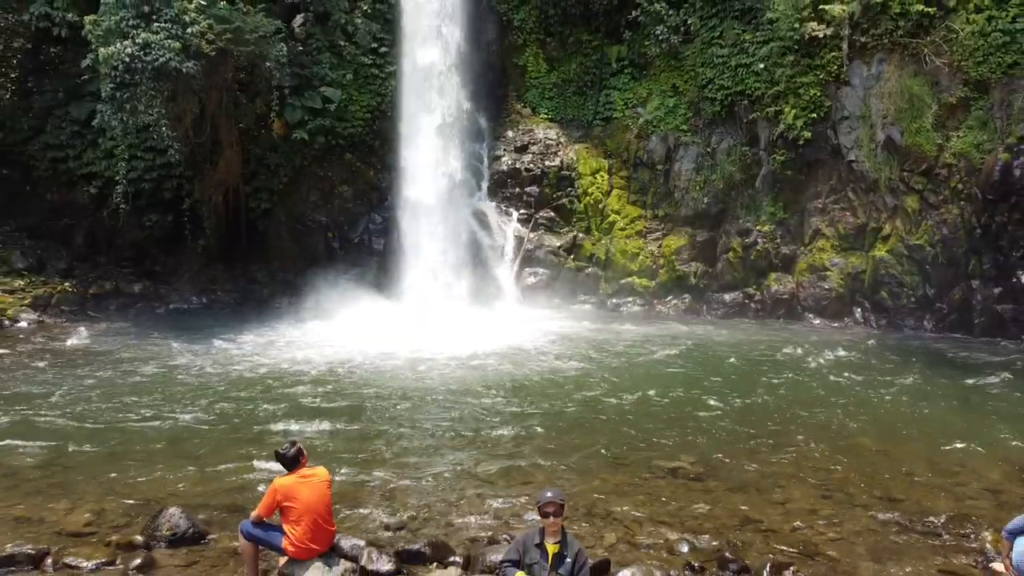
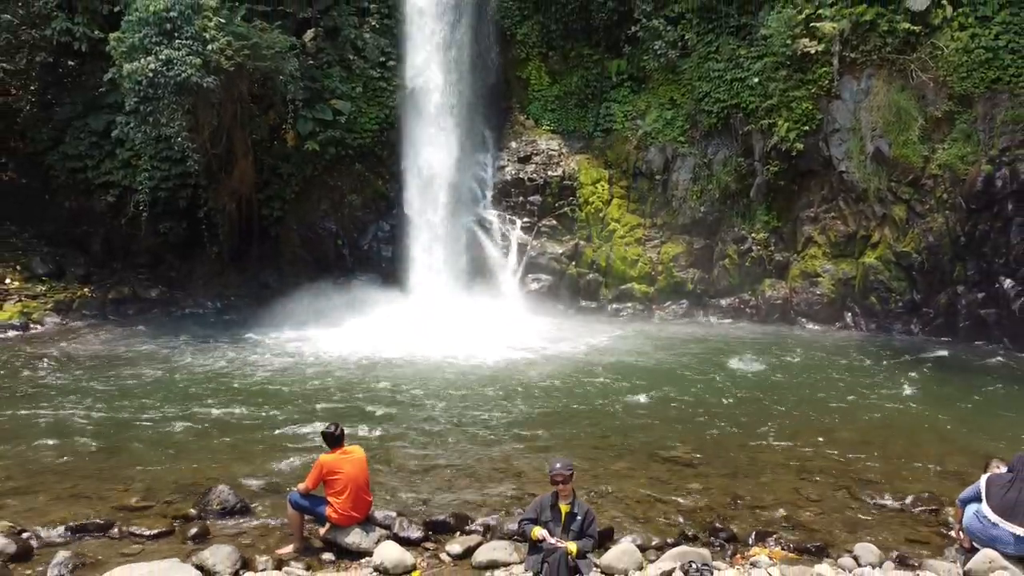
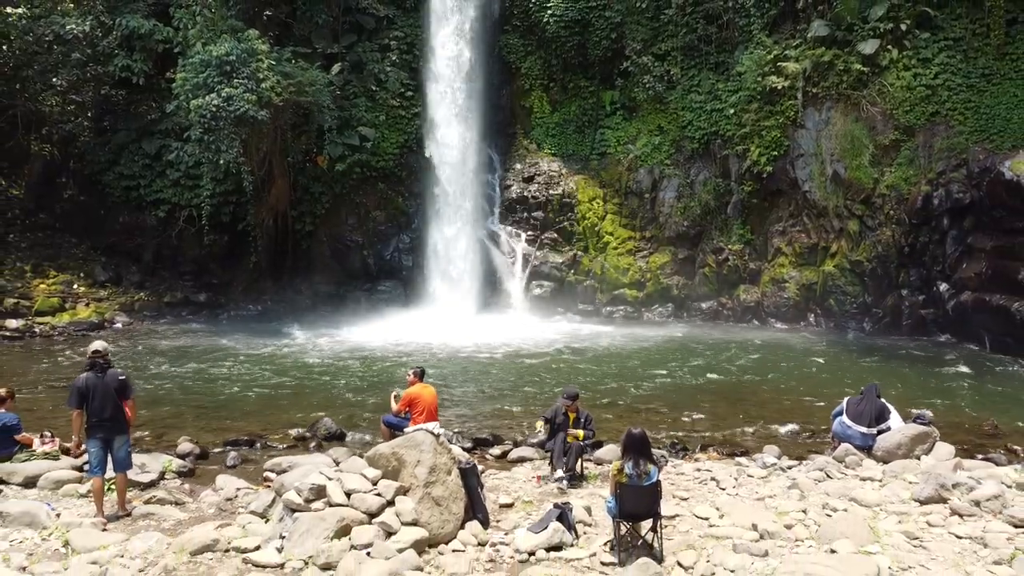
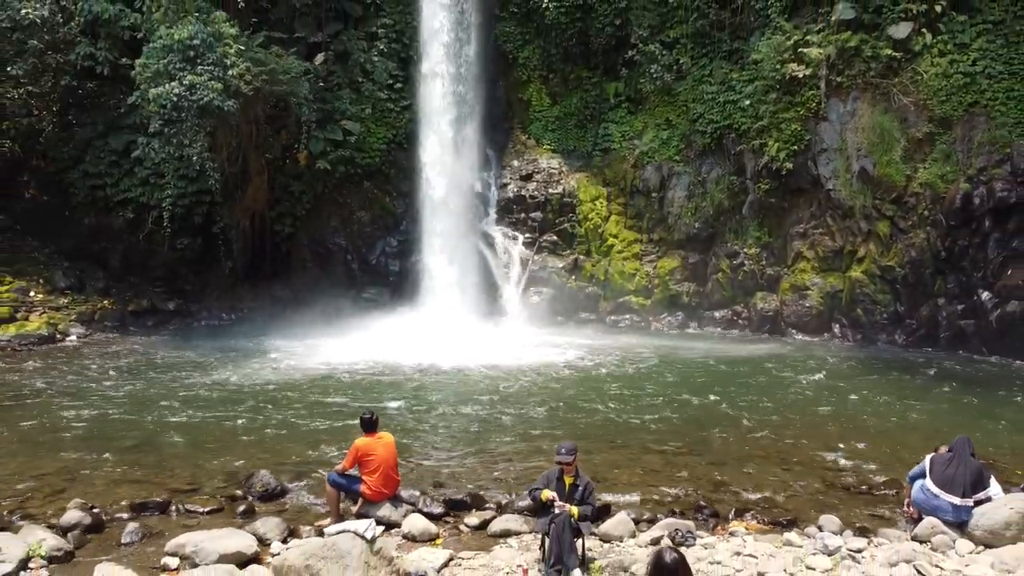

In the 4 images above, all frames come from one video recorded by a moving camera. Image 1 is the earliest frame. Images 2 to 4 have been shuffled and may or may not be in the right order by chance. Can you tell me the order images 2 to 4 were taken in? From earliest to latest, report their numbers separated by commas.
2, 4, 3
